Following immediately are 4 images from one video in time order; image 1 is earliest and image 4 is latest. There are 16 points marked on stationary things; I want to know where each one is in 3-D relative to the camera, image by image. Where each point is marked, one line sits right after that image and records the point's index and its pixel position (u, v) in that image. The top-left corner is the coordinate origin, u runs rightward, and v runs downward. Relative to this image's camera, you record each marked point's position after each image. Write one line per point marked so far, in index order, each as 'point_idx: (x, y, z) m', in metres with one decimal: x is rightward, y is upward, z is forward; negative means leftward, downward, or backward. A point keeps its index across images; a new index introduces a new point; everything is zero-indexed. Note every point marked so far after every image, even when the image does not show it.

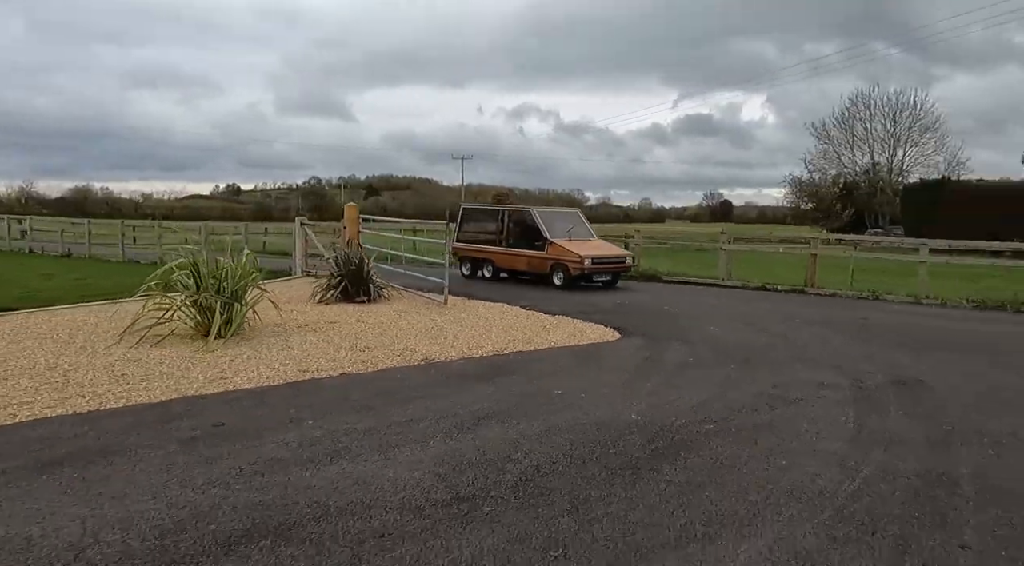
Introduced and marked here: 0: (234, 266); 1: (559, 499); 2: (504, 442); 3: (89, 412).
0: (-3.7, +0.2, +8.9) m
1: (+0.2, -1.3, +4.1) m
2: (-0.2, -1.2, +5.1) m
3: (-3.4, -1.1, +5.5) m
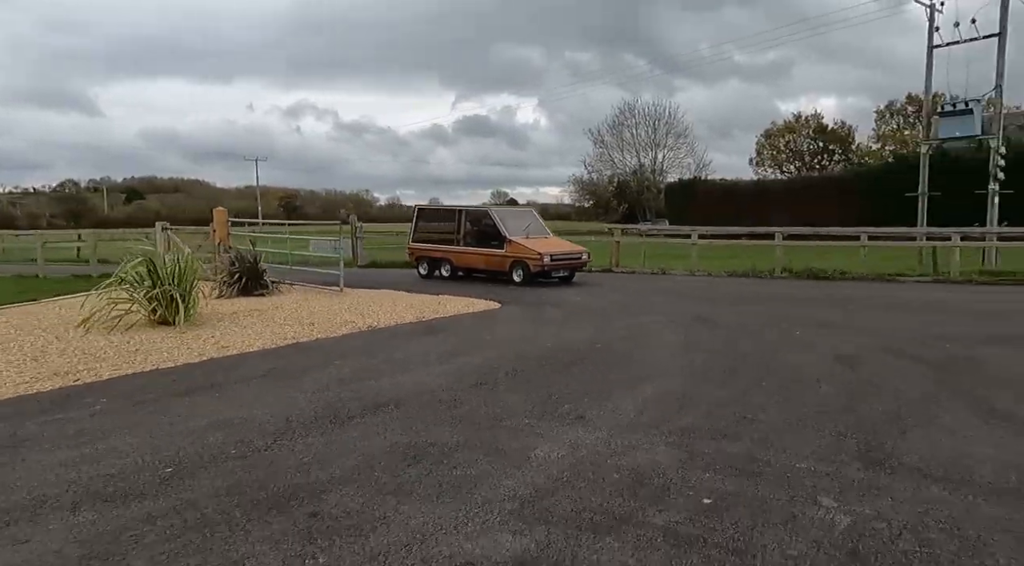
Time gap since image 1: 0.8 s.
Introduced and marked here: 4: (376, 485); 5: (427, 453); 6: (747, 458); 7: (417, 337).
0: (-5.0, +0.3, +10.3) m
1: (+0.2, -1.0, +6.8) m
2: (-0.4, -0.9, +7.7) m
3: (-3.7, -0.9, +7.1) m
4: (-0.9, -1.2, +3.9) m
5: (-0.7, -1.2, +4.6) m
6: (+1.5, -1.2, +4.5) m
7: (-1.4, -0.7, +9.4) m
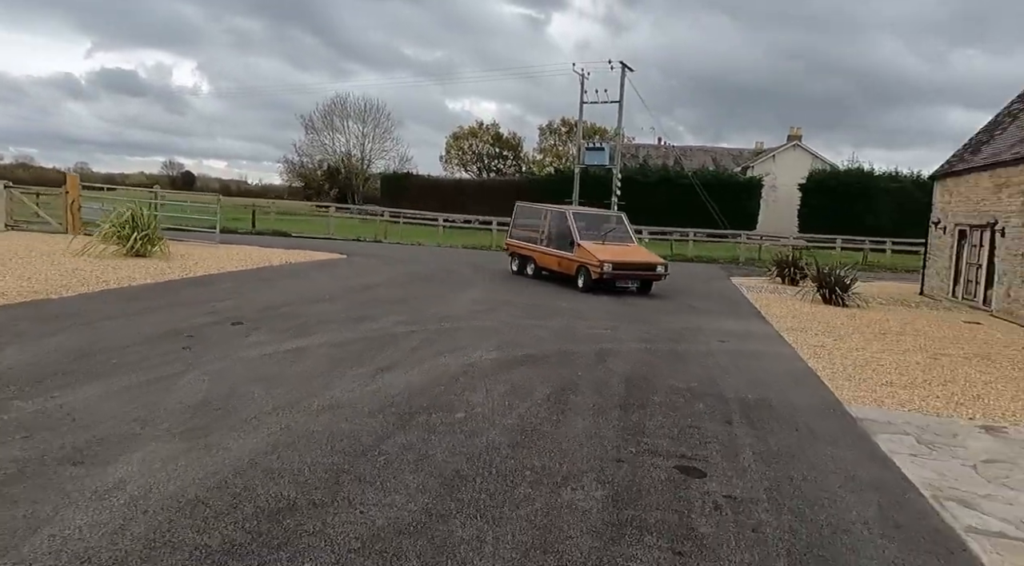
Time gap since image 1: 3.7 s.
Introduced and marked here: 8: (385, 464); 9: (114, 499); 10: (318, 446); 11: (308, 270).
0: (-8.0, +1.5, +15.0) m
1: (-1.9, 0.0, +14.2) m
2: (-2.8, +0.1, +14.6) m
3: (-5.5, +0.1, +12.7) m
4: (-1.6, -0.3, +11.1) m
5: (-1.7, -0.2, +11.7) m
6: (+0.4, -0.3, +12.7) m
7: (-4.4, +0.4, +15.8) m
8: (-0.8, -1.1, +4.1) m
9: (-2.0, -1.1, +3.5) m
10: (-1.2, -1.0, +4.4) m
11: (-4.3, +0.2, +14.8) m
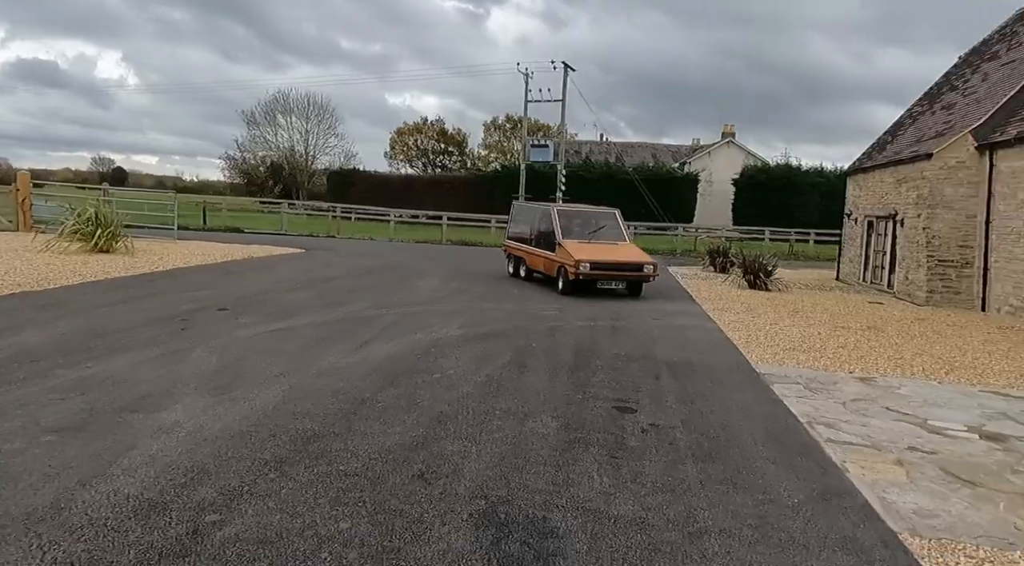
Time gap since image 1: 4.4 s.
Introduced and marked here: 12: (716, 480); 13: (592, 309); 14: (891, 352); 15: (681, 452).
0: (-9.1, +1.6, +15.4) m
1: (-2.9, +0.2, +15.1) m
2: (-3.8, +0.3, +15.5) m
3: (-6.4, +0.3, +13.3) m
4: (-2.4, -0.1, +12.0) m
5: (-2.5, -0.1, +12.7) m
6: (-0.5, -0.1, +13.7) m
7: (-5.5, +0.5, +16.5) m
8: (-1.0, -0.9, +5.2) m
9: (-2.1, -0.9, +4.4) m
10: (-1.4, -0.9, +5.4) m
11: (-5.4, +0.4, +15.5) m
12: (+1.2, -1.2, +4.1) m
13: (+1.3, -0.4, +11.5) m
14: (+4.9, -0.9, +9.0) m
15: (+1.1, -1.1, +4.6) m
